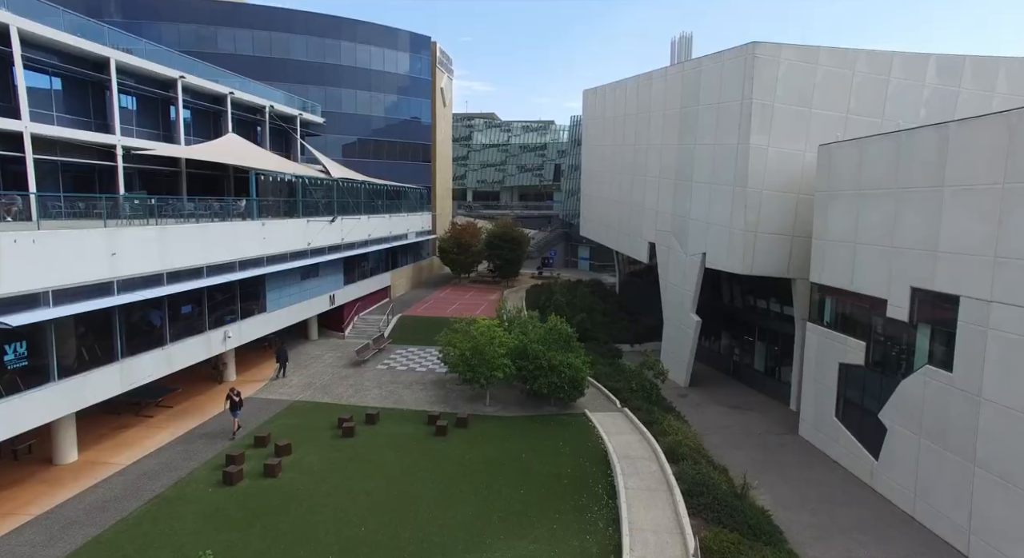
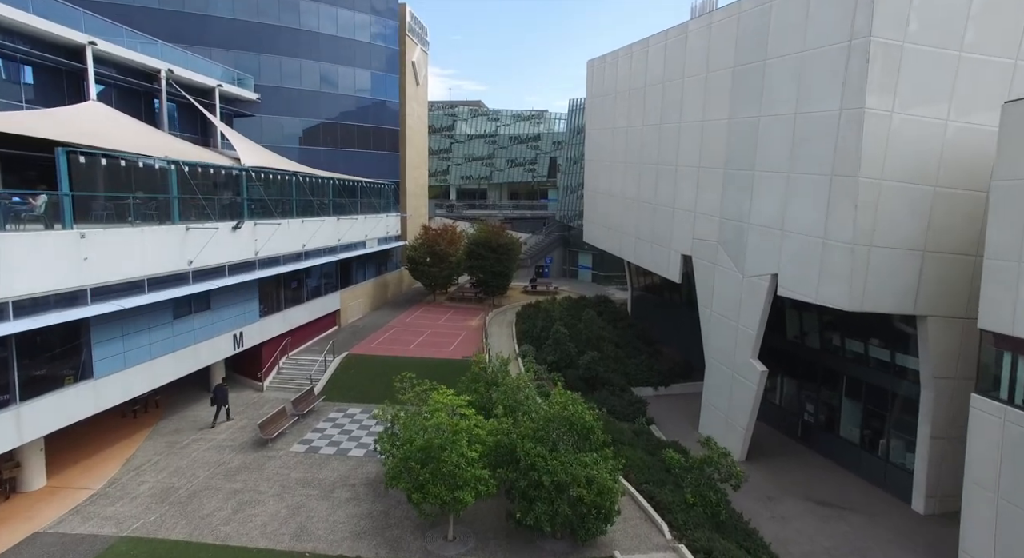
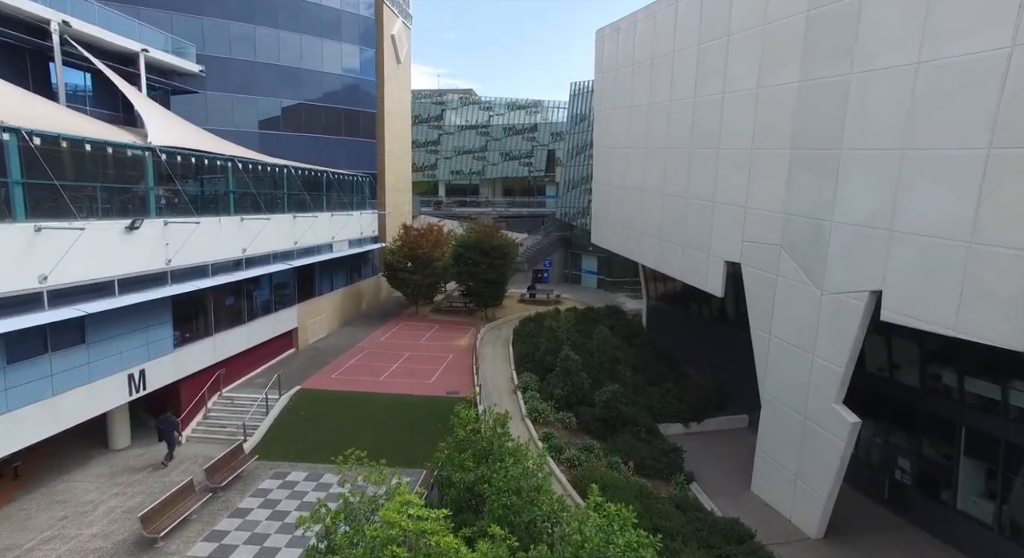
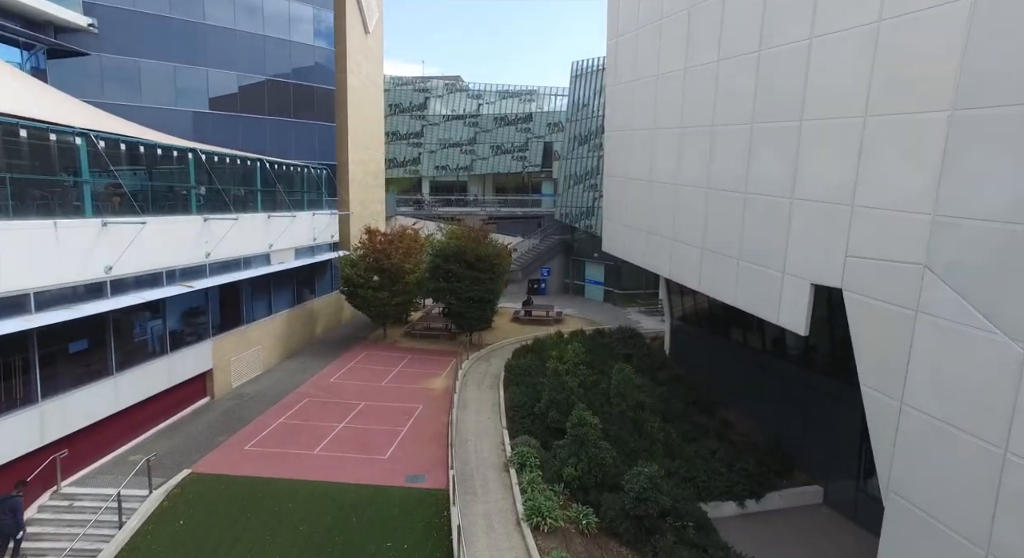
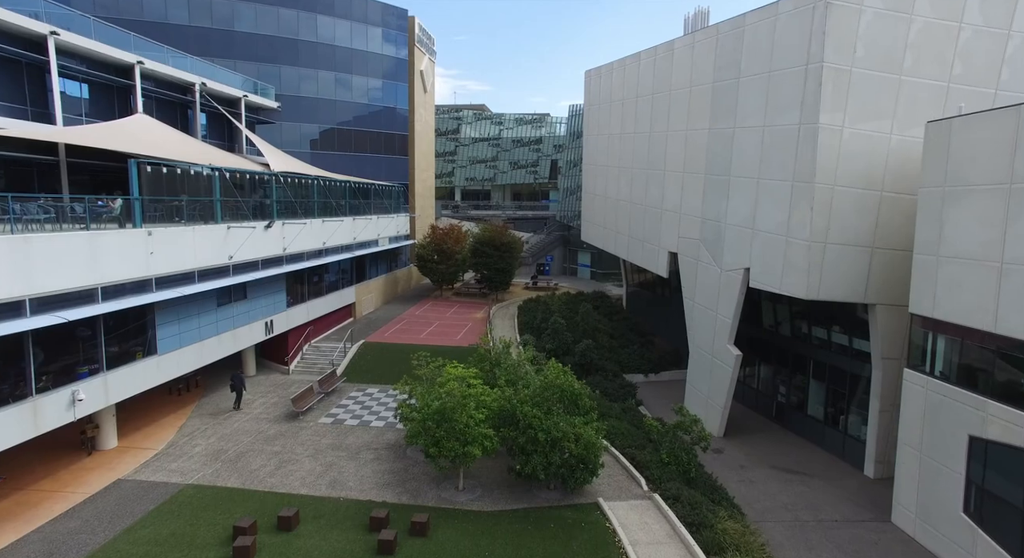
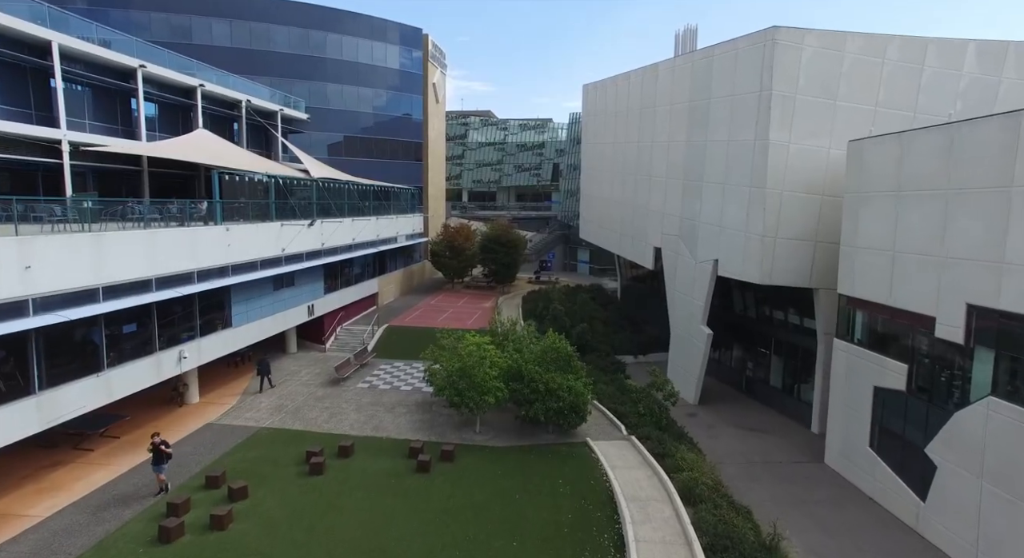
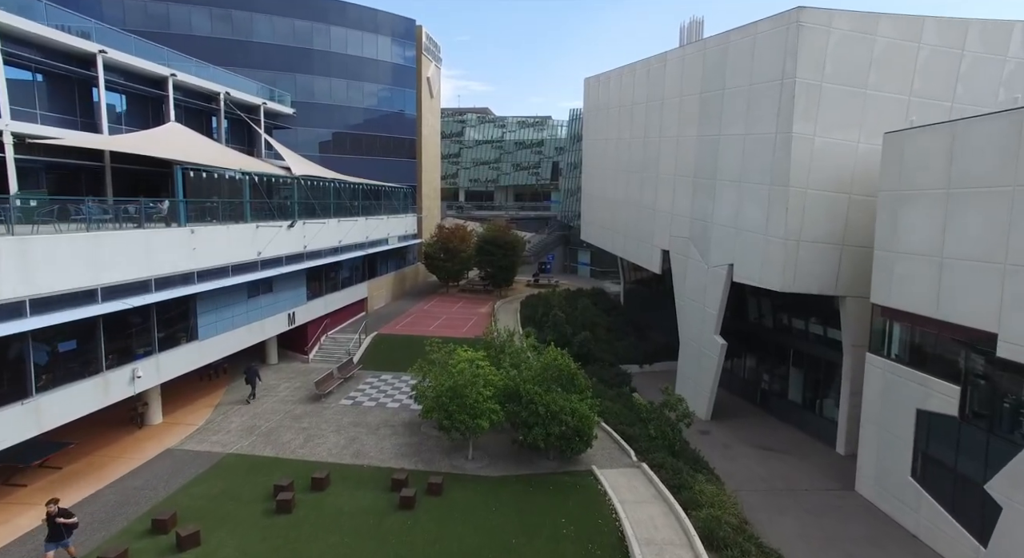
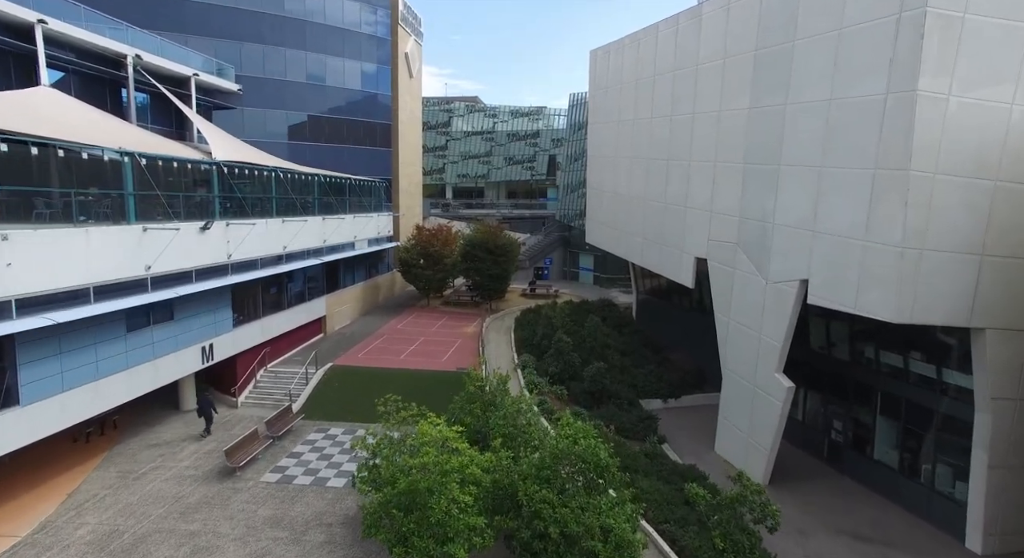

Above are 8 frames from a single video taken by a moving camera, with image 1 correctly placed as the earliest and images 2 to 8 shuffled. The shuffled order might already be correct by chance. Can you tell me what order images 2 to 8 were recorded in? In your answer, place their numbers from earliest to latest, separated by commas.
6, 7, 5, 2, 8, 3, 4
